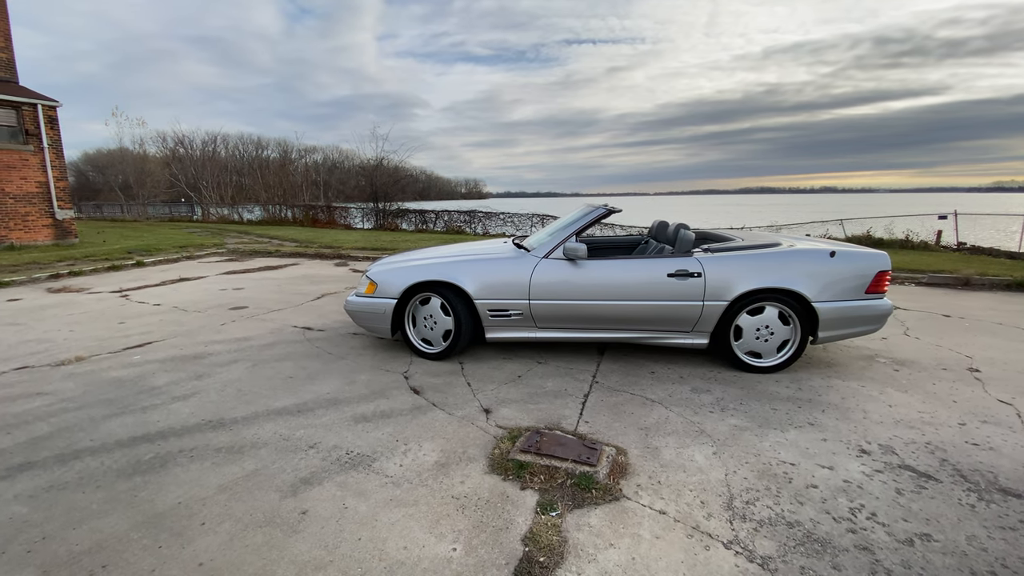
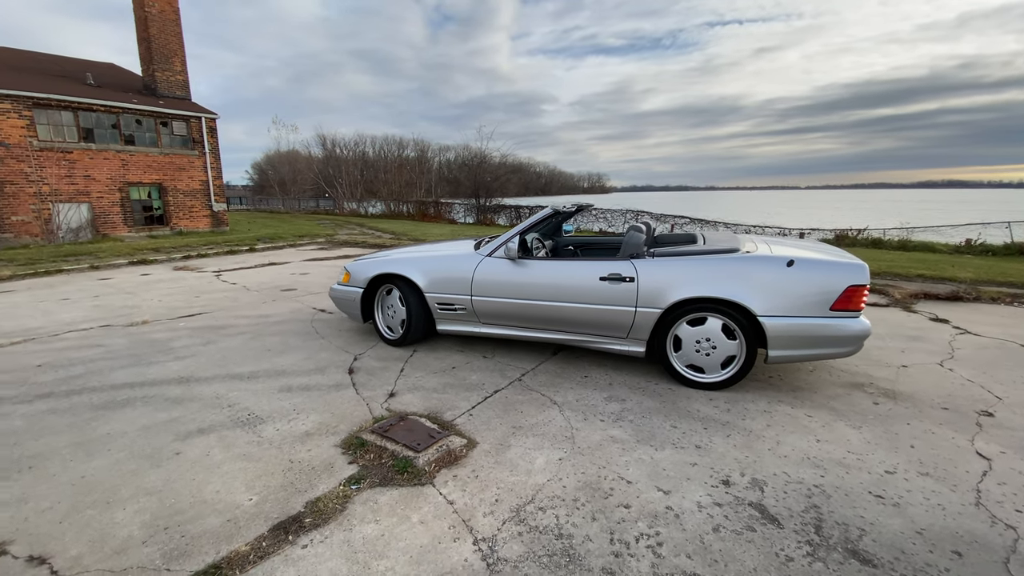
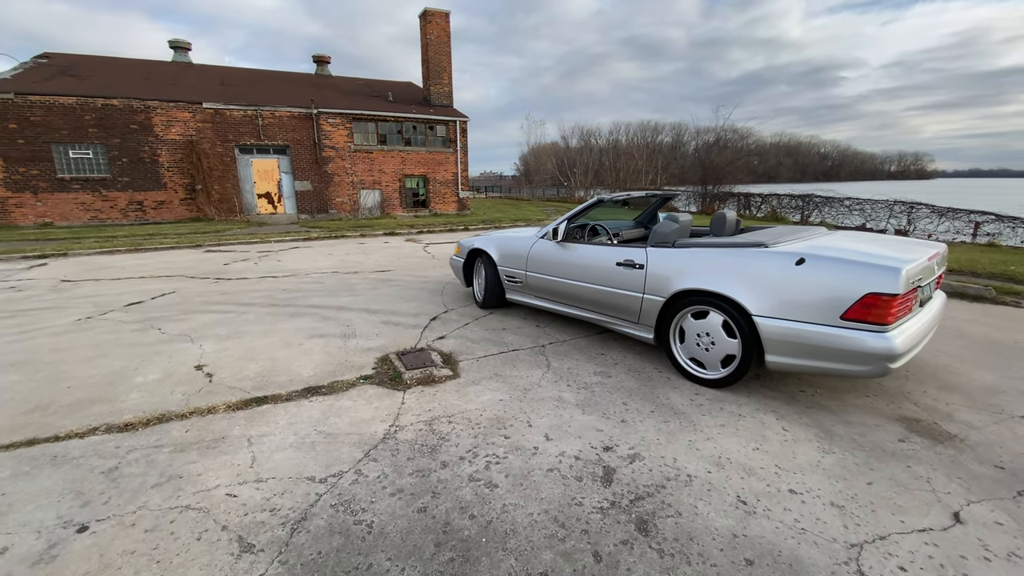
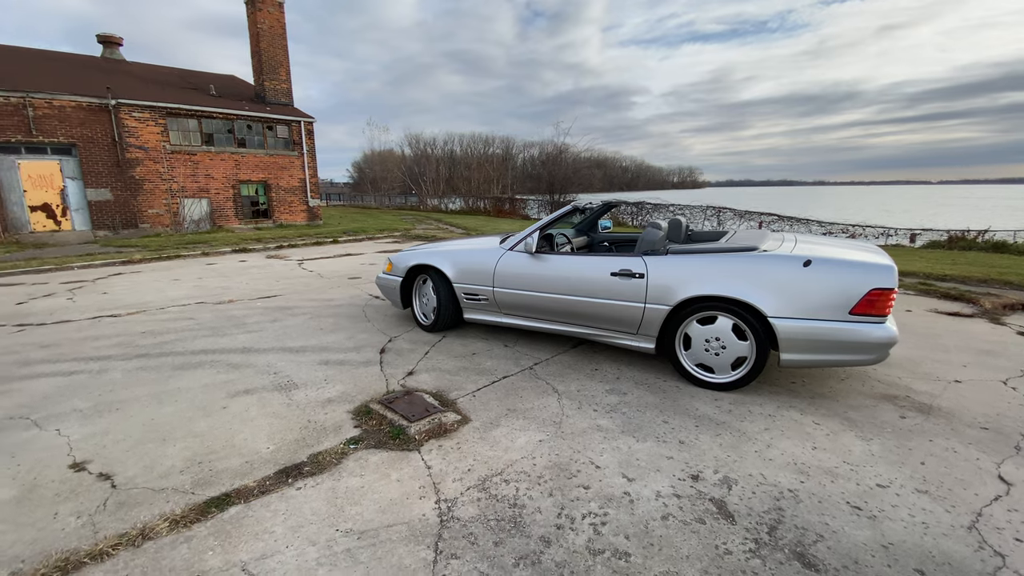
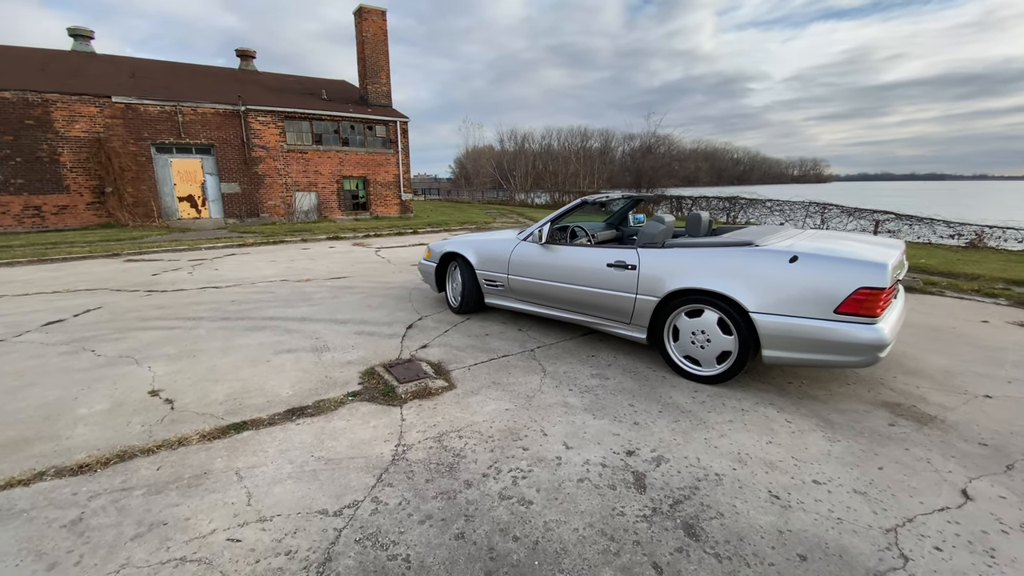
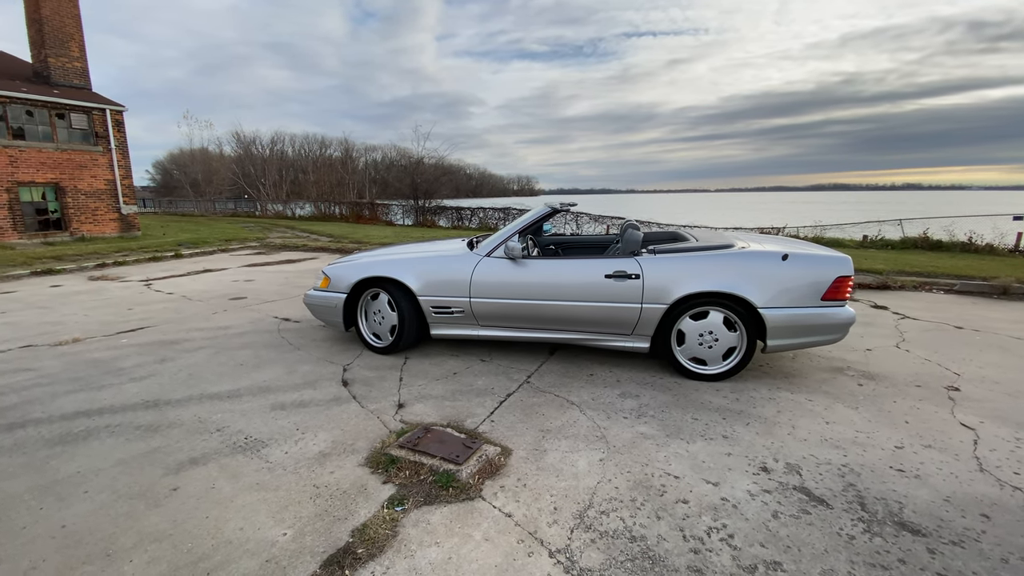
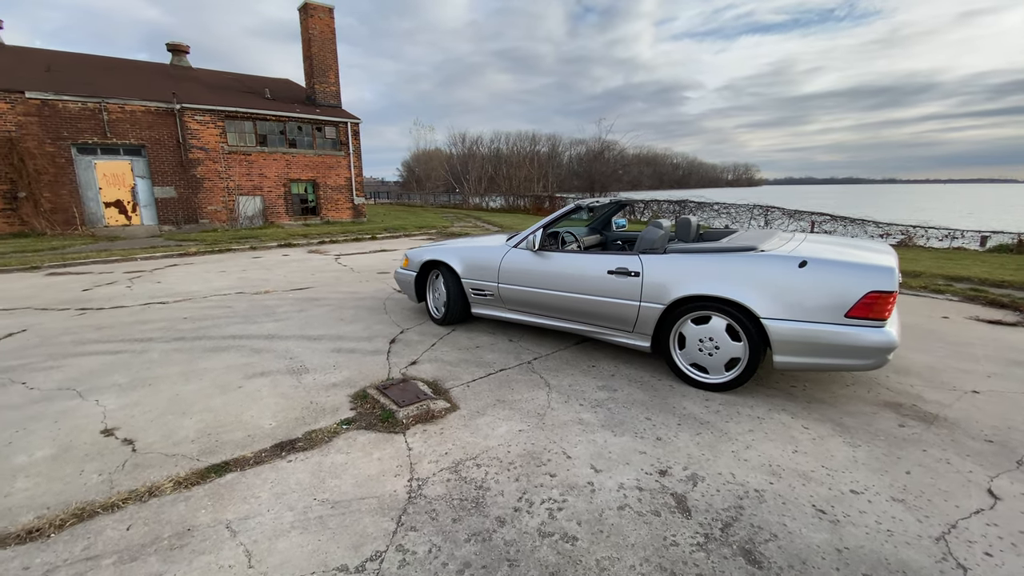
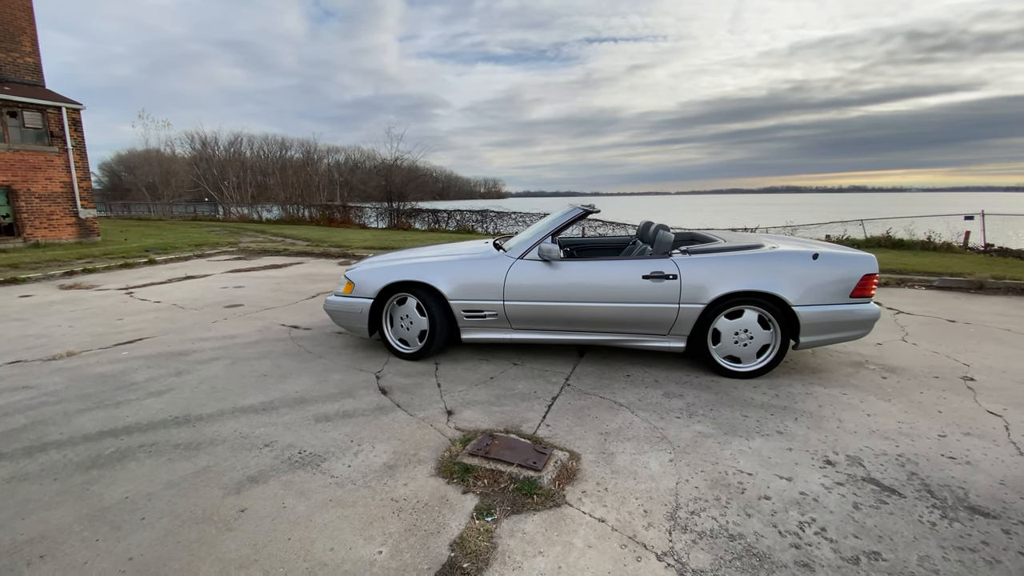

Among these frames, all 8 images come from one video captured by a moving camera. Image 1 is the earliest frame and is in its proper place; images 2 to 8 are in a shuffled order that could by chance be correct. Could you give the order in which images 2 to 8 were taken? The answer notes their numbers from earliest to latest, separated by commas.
8, 6, 2, 4, 7, 5, 3
